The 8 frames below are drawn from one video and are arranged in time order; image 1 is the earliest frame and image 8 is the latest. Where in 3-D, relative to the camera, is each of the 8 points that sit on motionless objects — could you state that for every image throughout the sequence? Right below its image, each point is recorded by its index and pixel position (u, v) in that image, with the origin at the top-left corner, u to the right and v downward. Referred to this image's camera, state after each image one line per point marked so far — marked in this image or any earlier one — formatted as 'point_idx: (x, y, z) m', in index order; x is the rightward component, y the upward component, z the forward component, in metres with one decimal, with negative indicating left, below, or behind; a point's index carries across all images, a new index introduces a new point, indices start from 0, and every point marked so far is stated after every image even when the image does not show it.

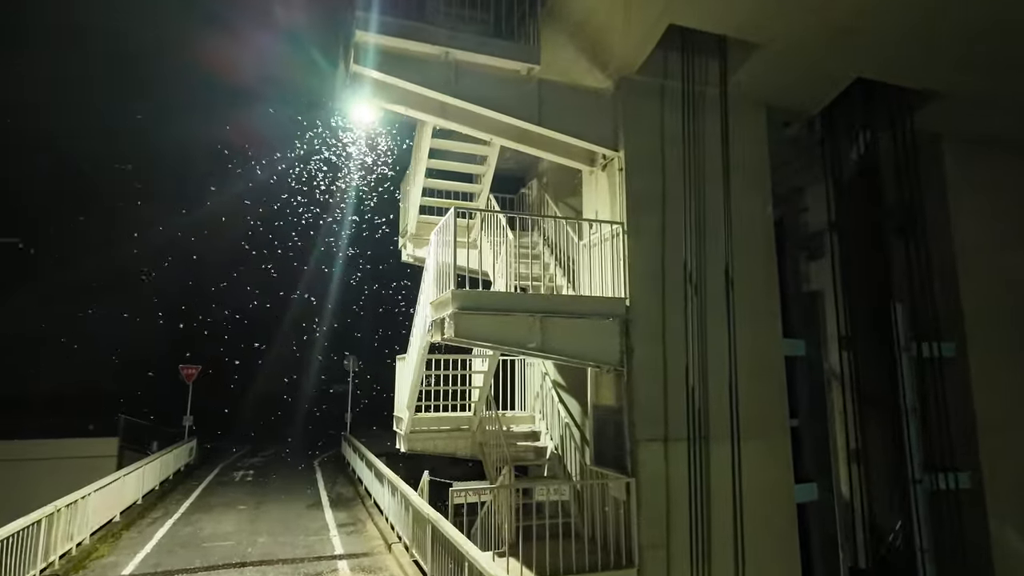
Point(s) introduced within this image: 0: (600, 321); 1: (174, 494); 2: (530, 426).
0: (+1.2, -0.5, +8.2) m
1: (-7.6, -4.6, +13.2) m
2: (+0.4, -2.6, +10.8) m
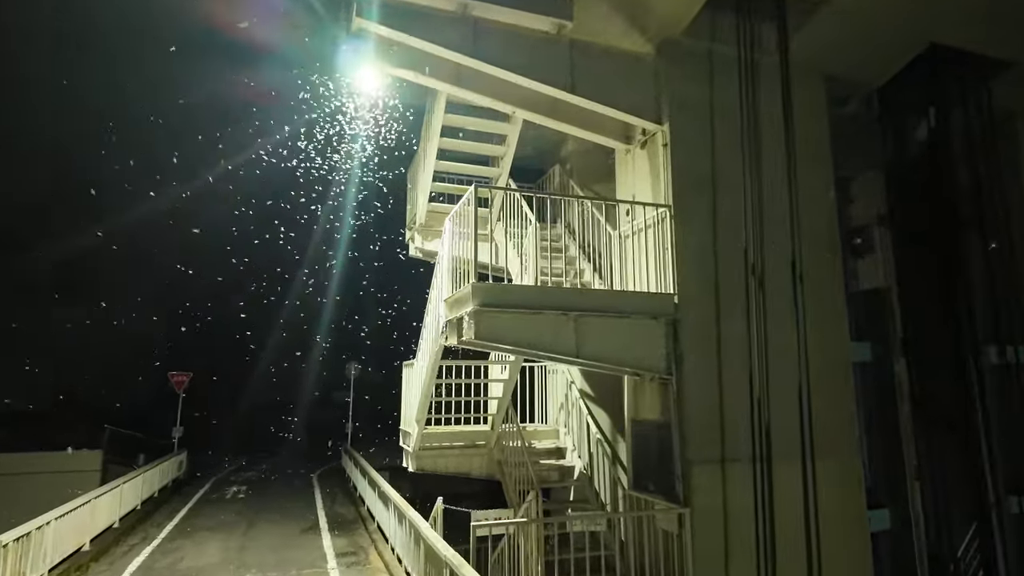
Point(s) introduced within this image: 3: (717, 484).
0: (+1.6, -0.4, +7.0) m
1: (-7.2, -4.6, +11.9) m
2: (+0.7, -2.5, +9.6) m
3: (+2.4, -2.2, +6.8) m
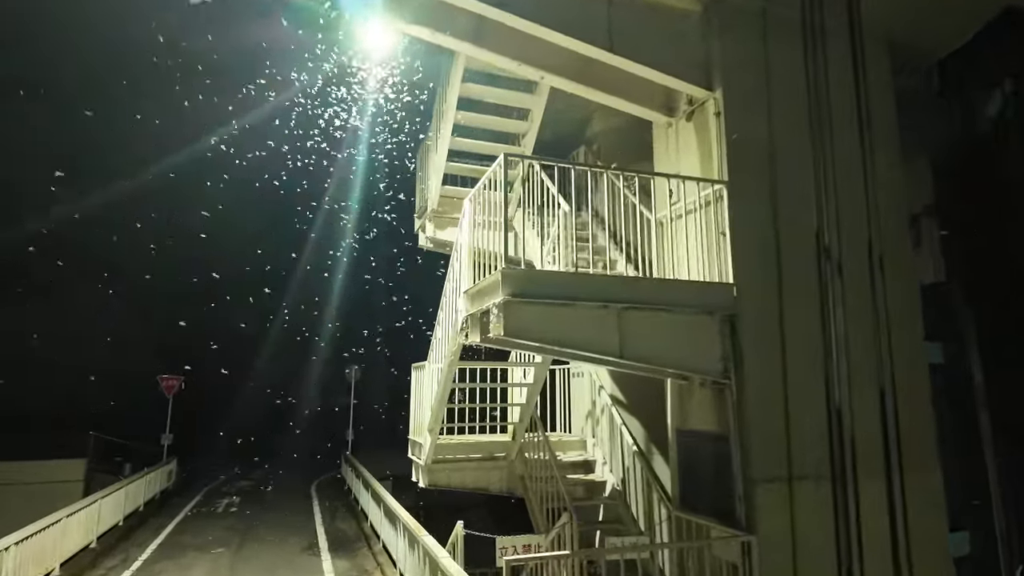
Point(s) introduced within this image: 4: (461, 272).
0: (+1.9, -0.3, +6.0) m
1: (-6.9, -4.5, +10.9) m
2: (+1.0, -2.4, +8.6) m
3: (+2.7, -2.1, +5.8) m
4: (-0.6, +0.2, +6.8) m
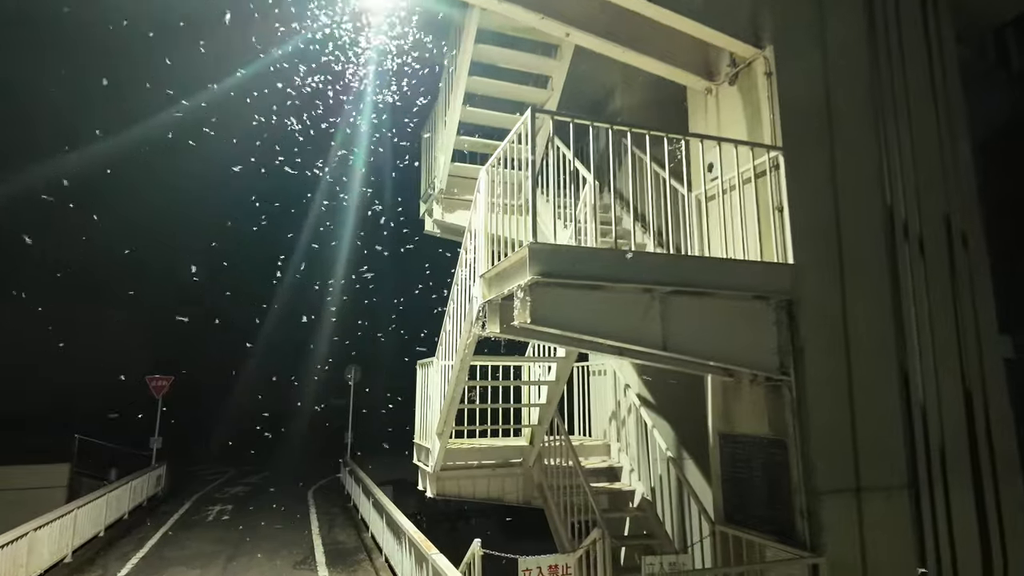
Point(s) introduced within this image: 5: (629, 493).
0: (+2.1, -0.1, +5.2) m
1: (-6.7, -4.4, +10.1) m
2: (+1.2, -2.3, +7.8) m
3: (+2.9, -2.0, +5.0) m
4: (-0.4, +0.3, +6.0) m
5: (+1.5, -2.5, +7.3) m
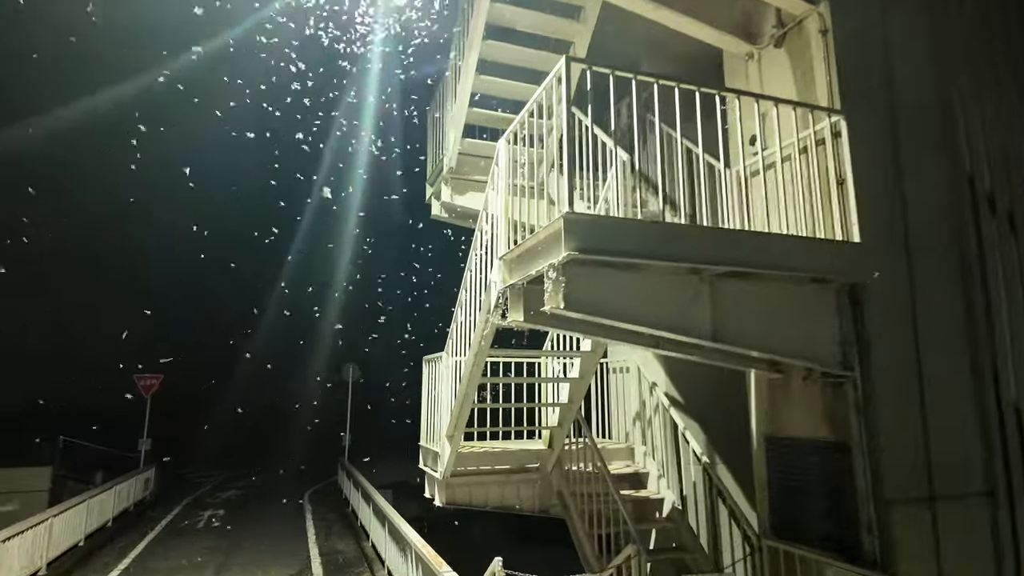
0: (+2.3, 0.0, +4.6) m
1: (-6.5, -4.2, +9.4) m
2: (+1.4, -2.1, +7.2) m
3: (+3.1, -1.8, +4.4) m
4: (-0.2, +0.5, +5.4) m
5: (+1.6, -2.4, +6.6) m
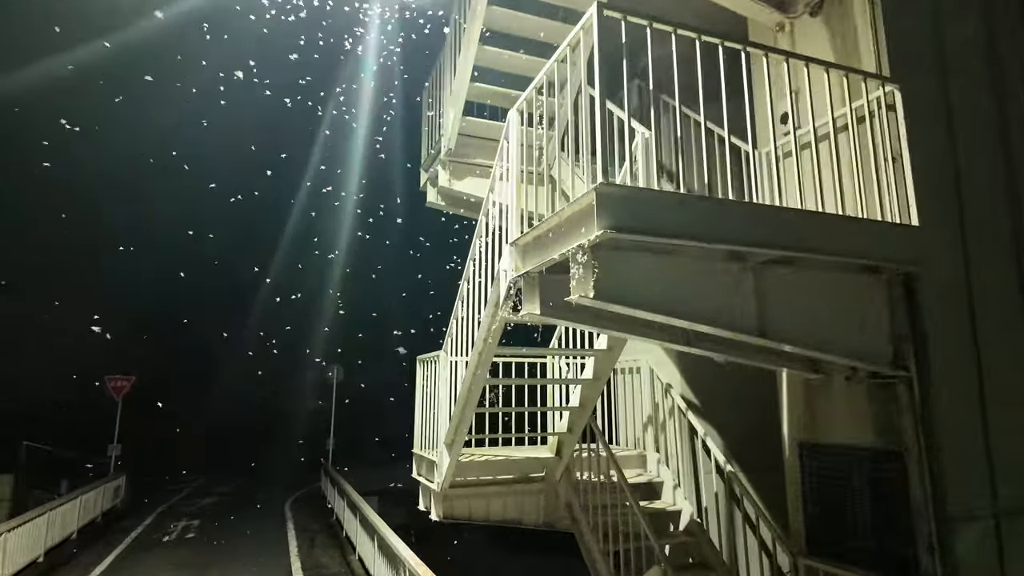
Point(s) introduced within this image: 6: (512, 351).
0: (+2.4, +0.1, +4.1) m
1: (-6.6, -4.1, +8.7) m
2: (+1.4, -2.1, +6.6) m
3: (+3.2, -1.8, +3.9) m
4: (-0.1, +0.6, +4.8) m
5: (+1.7, -2.3, +6.1) m
6: (0.0, -0.5, +5.0) m
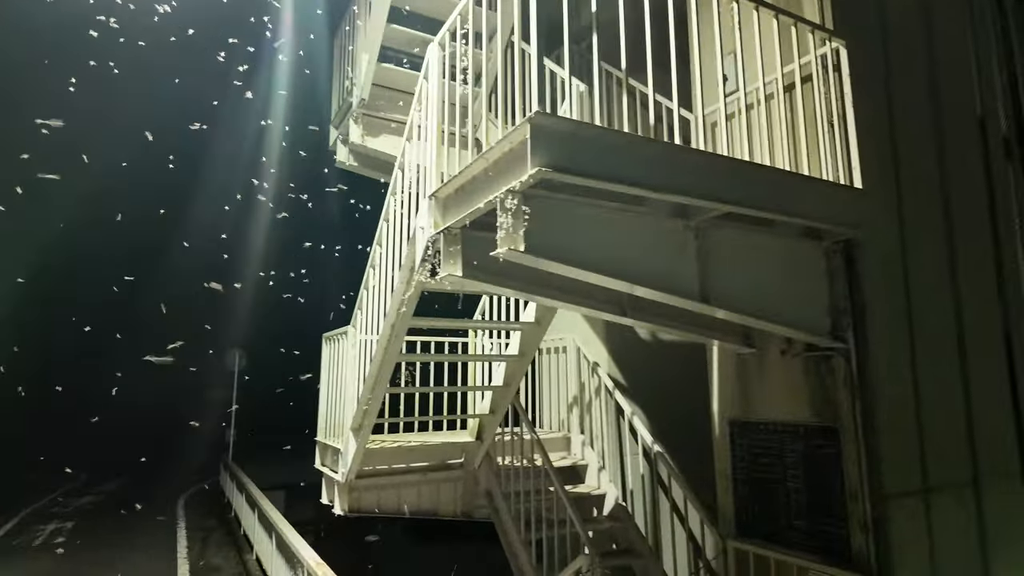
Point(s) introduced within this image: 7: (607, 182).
0: (+1.9, +0.3, +3.9) m
1: (-7.7, -3.7, +7.3) m
2: (+0.6, -1.8, +6.3) m
3: (+2.7, -1.6, +3.8) m
4: (-0.7, +0.8, +4.2) m
5: (+0.9, -2.1, +5.8) m
6: (-0.6, -0.3, +4.5) m
7: (+0.4, +0.5, +2.8) m
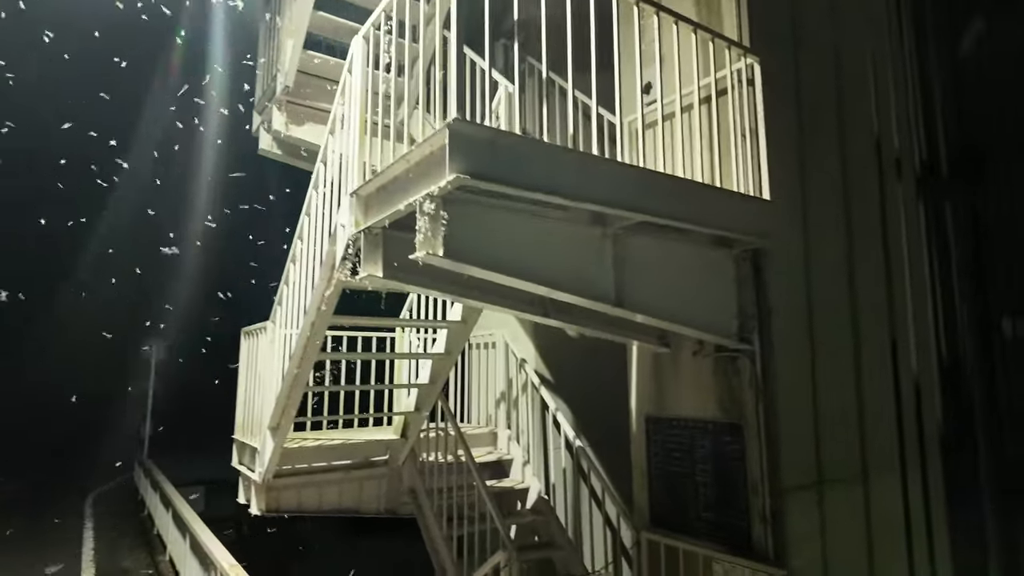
0: (+1.4, +0.3, +4.1) m
1: (-8.6, -3.5, +6.5) m
2: (-0.2, -1.8, +6.3) m
3: (+2.1, -1.6, +4.1) m
4: (-1.2, +0.8, +4.1) m
5: (+0.1, -2.0, +5.9) m
6: (-1.2, -0.3, +4.4) m
7: (0.0, +0.5, +2.8) m
